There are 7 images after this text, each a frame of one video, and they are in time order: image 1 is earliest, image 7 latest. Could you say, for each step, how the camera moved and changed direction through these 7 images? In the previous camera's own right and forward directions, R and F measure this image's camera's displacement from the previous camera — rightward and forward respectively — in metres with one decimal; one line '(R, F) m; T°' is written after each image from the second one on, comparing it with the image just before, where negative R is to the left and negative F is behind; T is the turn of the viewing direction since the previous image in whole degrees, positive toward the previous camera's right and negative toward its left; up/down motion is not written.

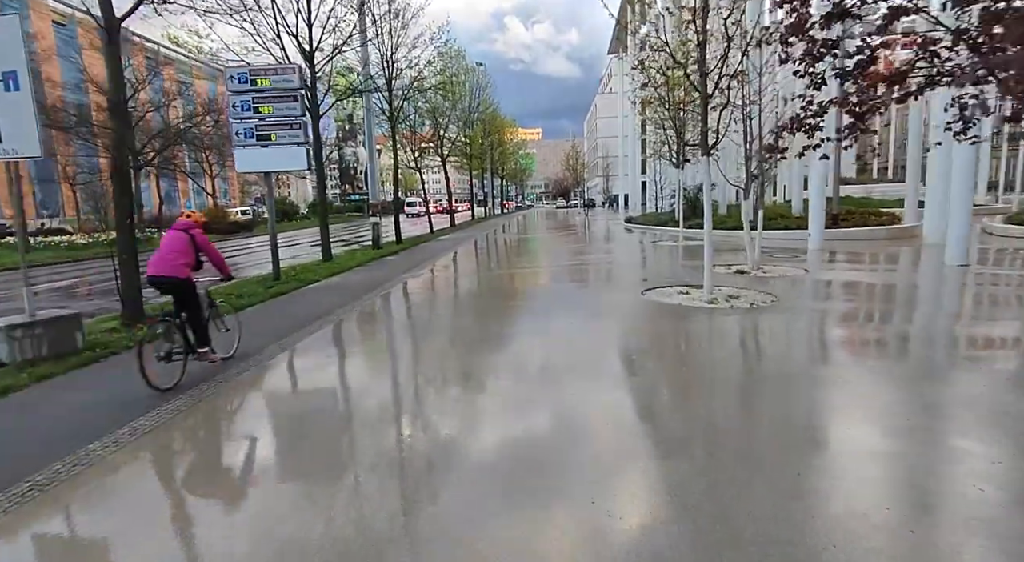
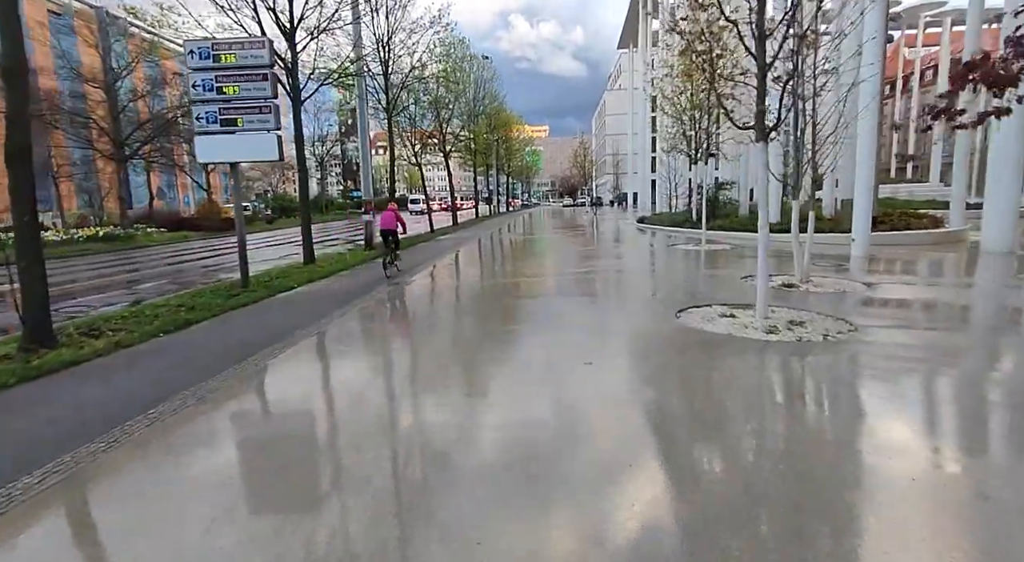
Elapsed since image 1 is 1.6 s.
(0.0, +0.7) m; -1°
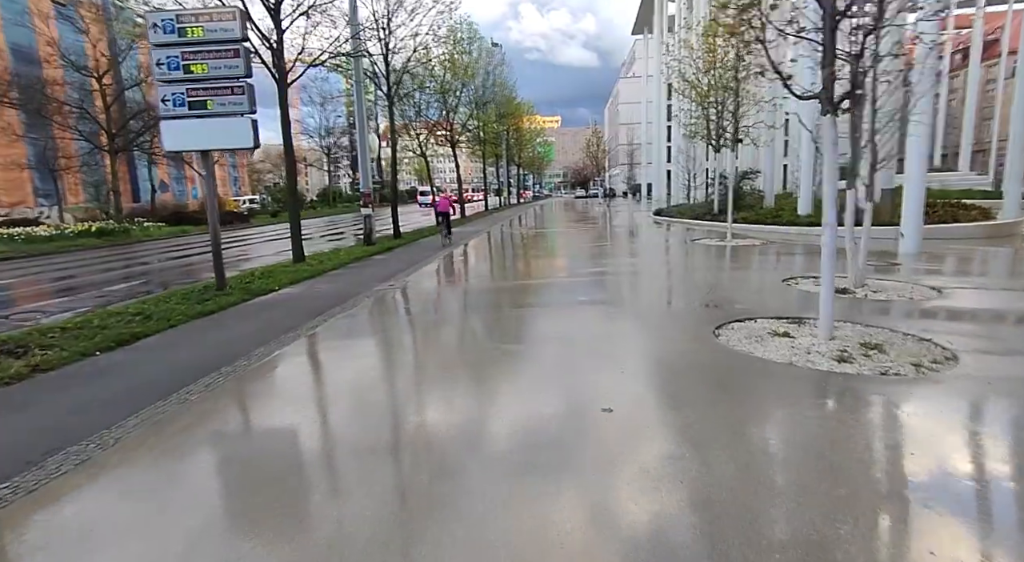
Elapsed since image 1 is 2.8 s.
(0.0, +0.5) m; -1°
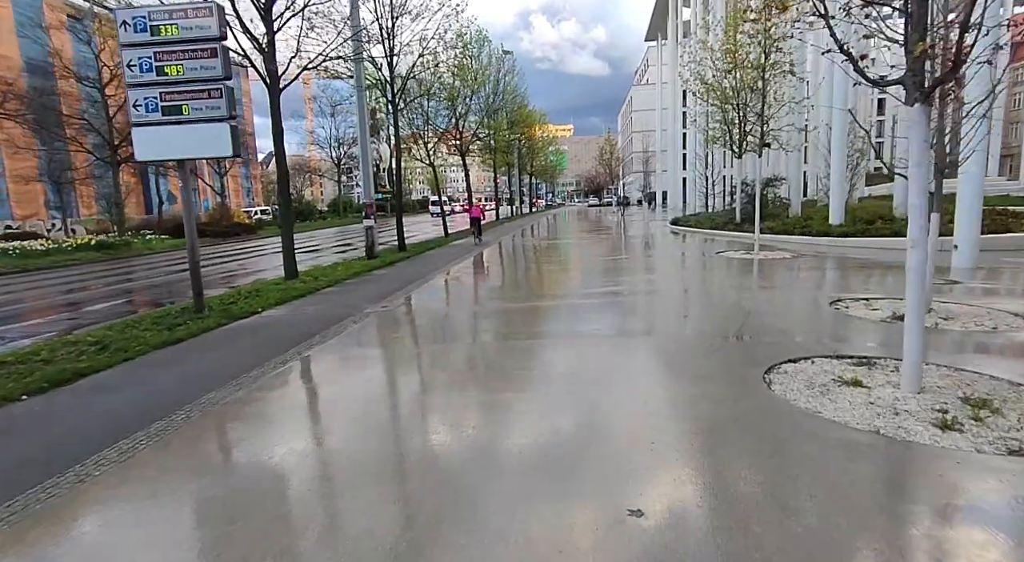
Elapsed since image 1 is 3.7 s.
(0.0, +0.4) m; -1°
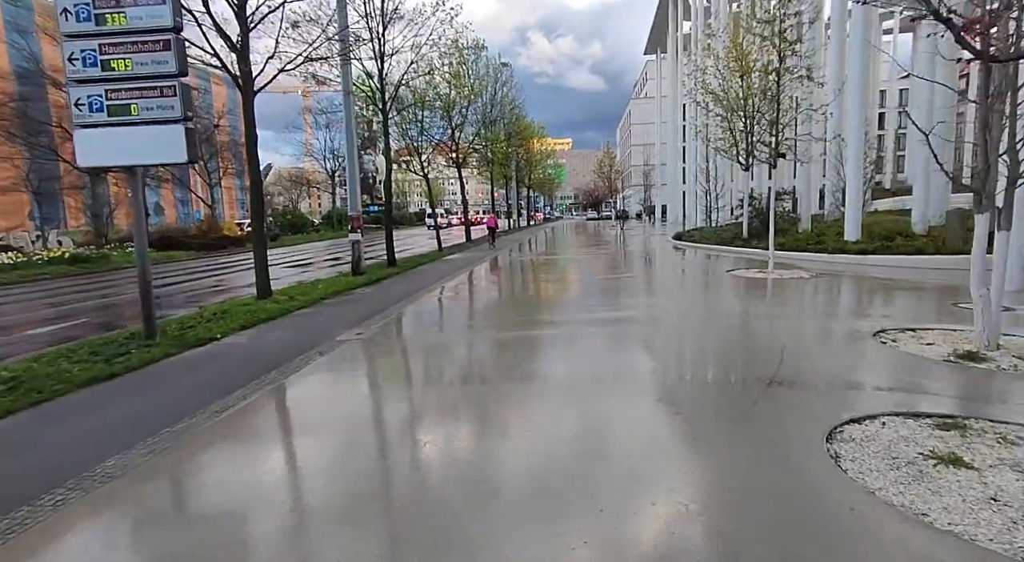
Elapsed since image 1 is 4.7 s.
(0.0, +0.4) m; 0°
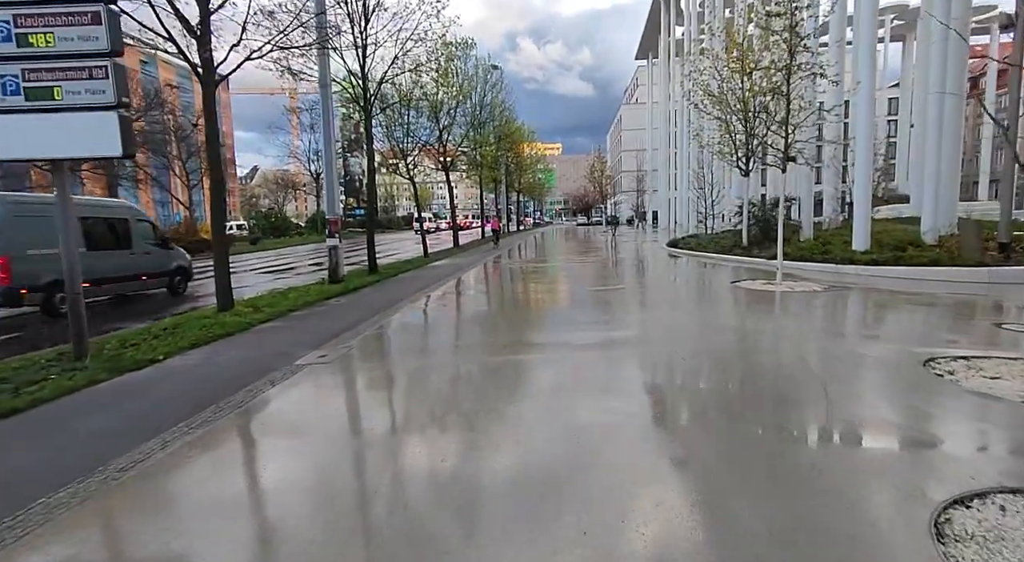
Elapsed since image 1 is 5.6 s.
(0.0, +0.4) m; +1°
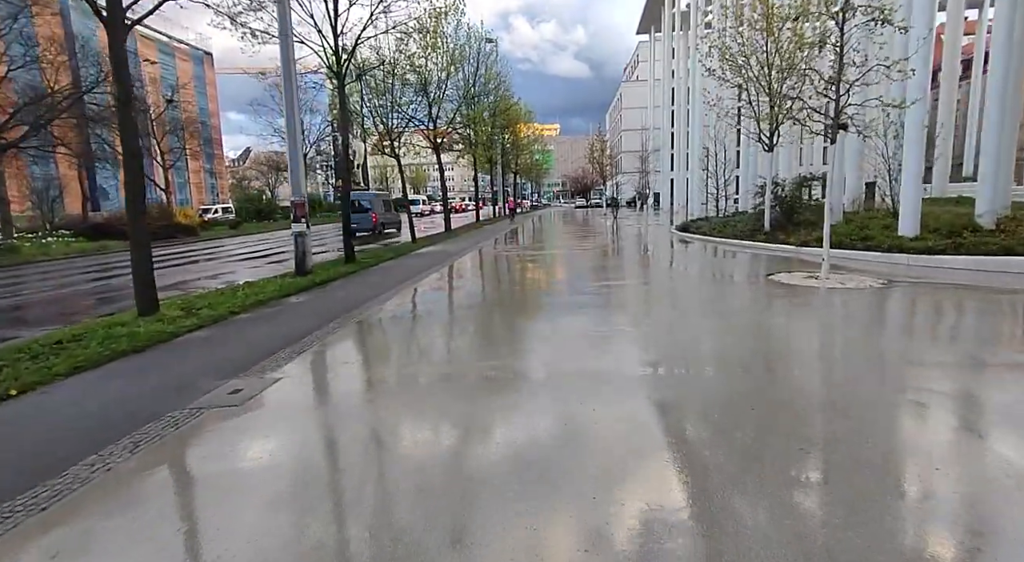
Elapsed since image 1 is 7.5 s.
(0.0, +0.8) m; 0°
